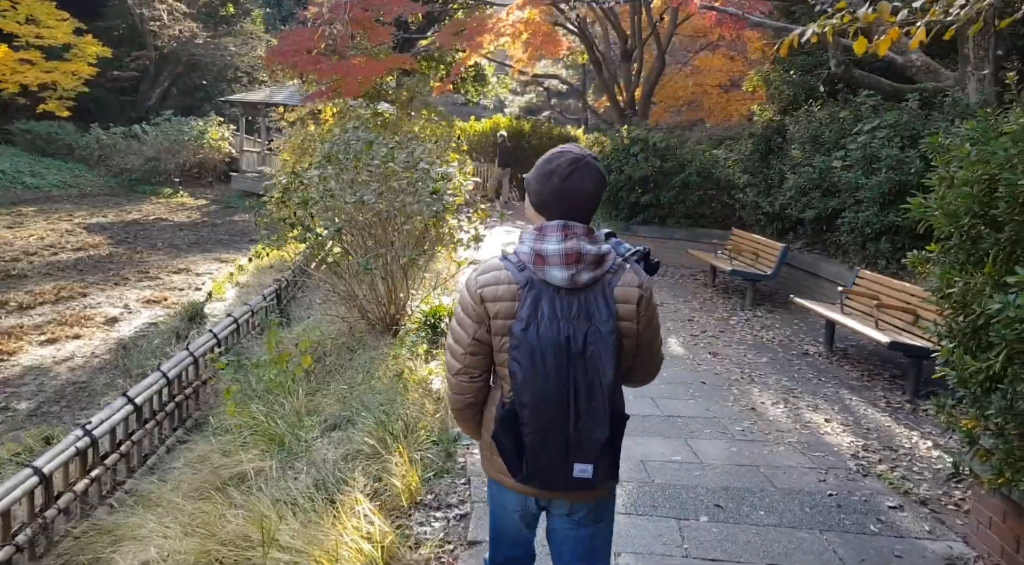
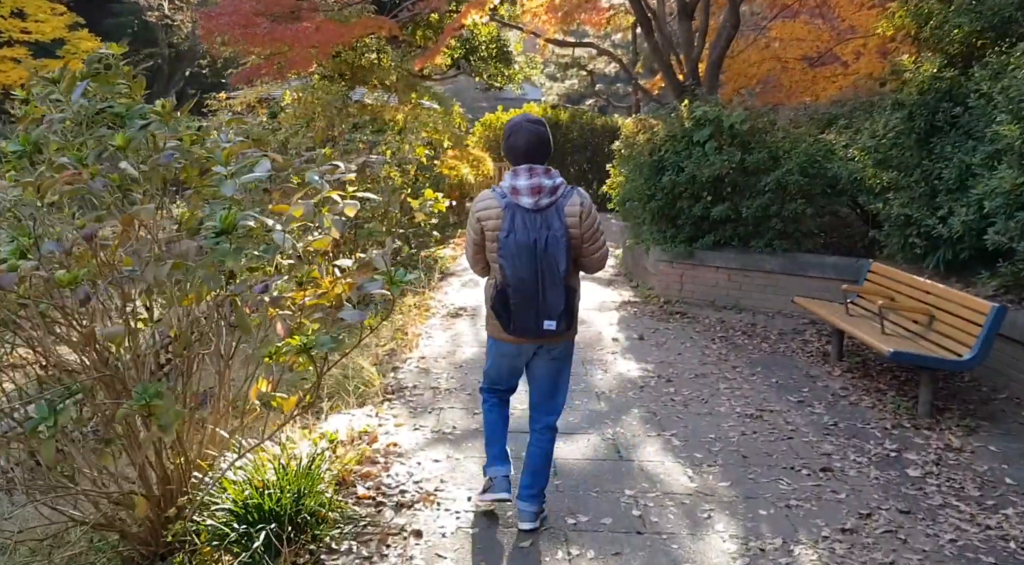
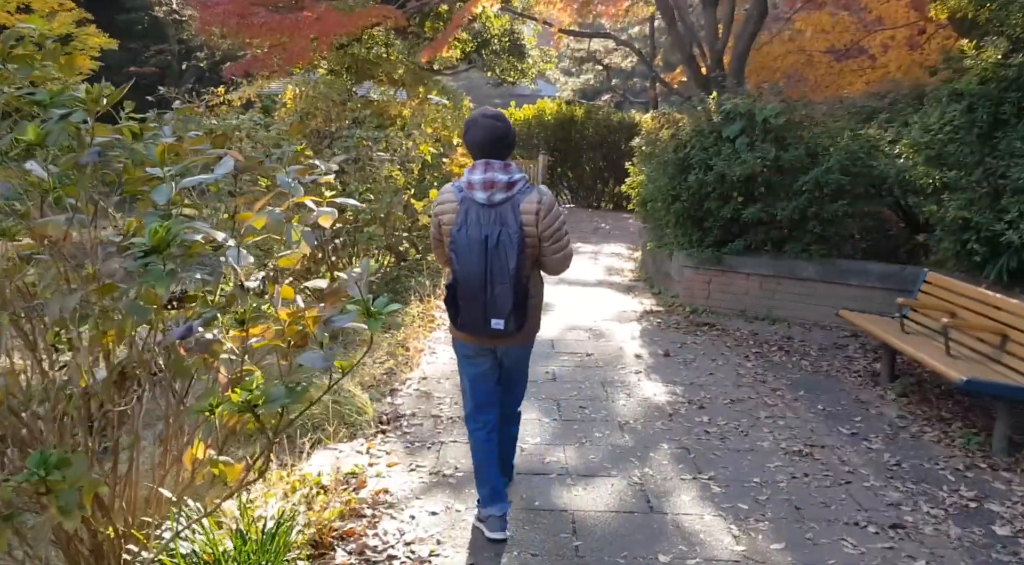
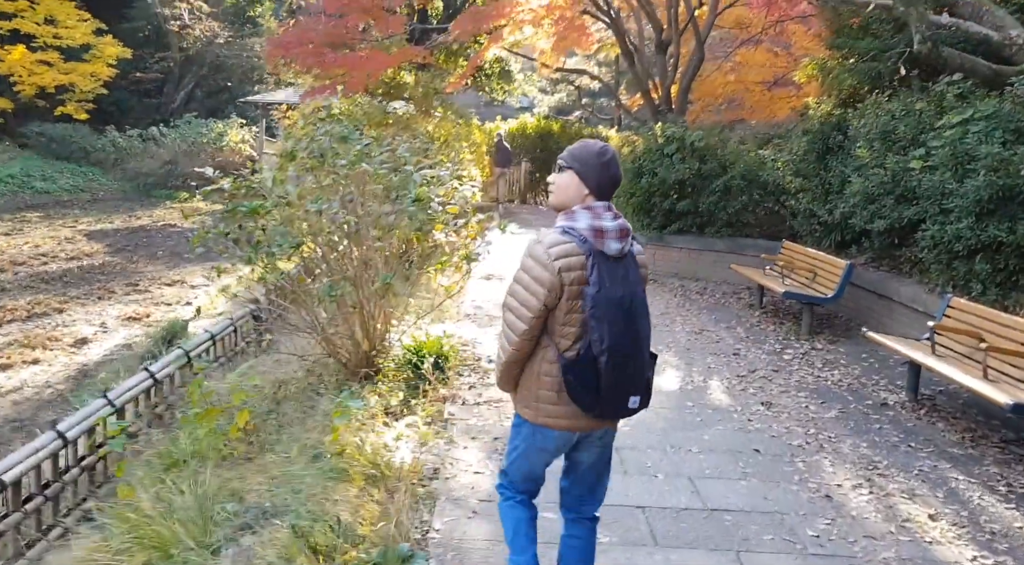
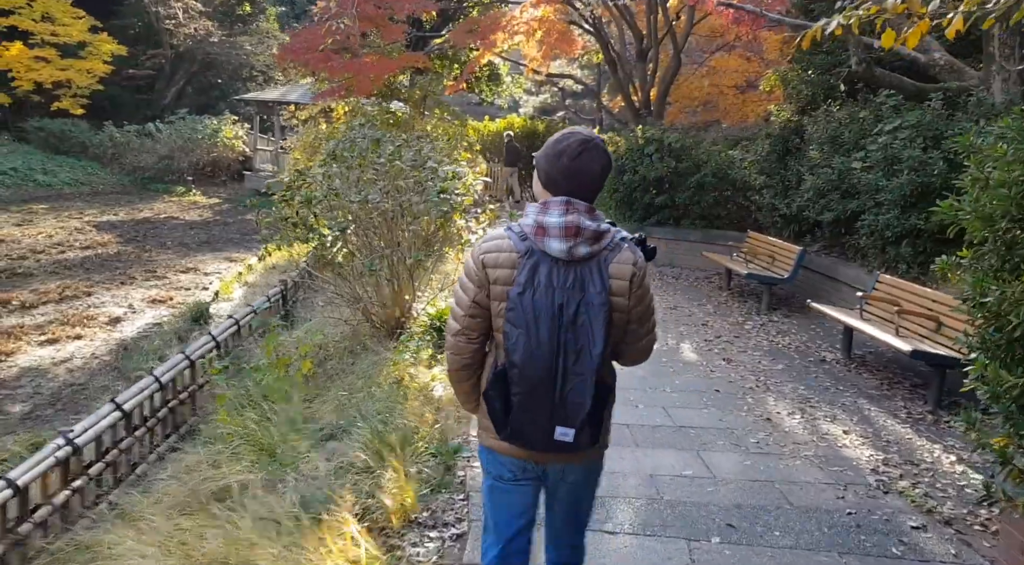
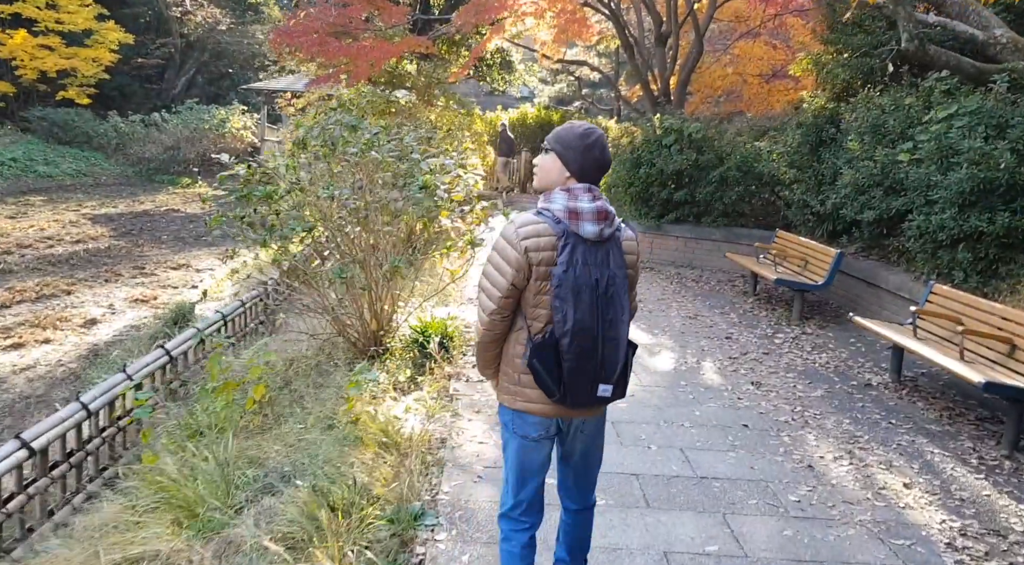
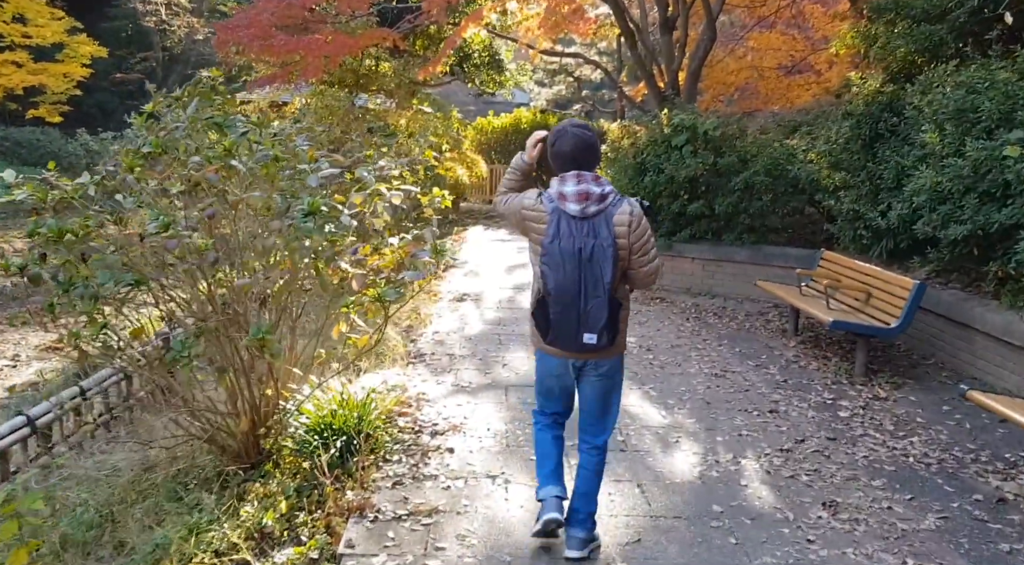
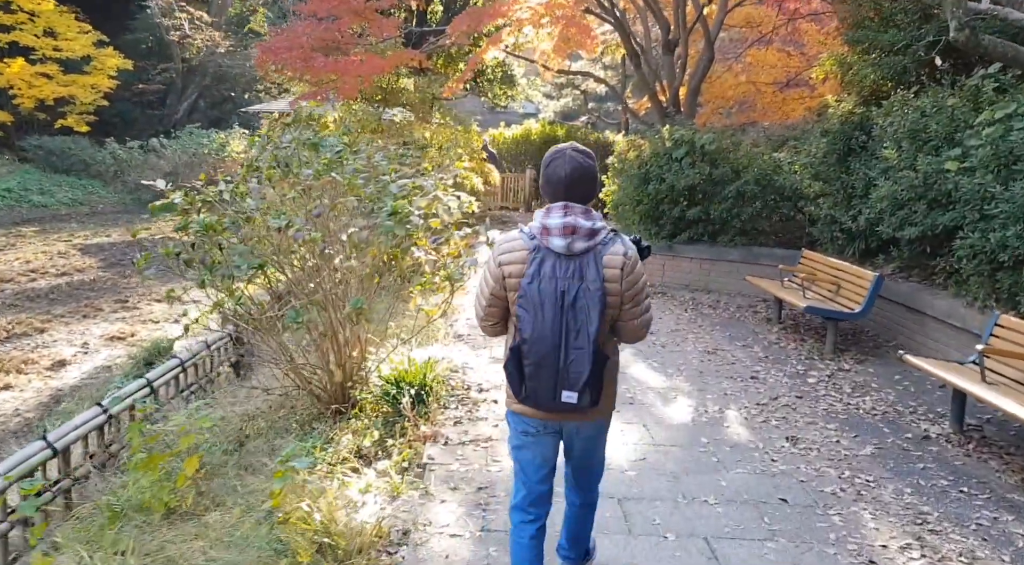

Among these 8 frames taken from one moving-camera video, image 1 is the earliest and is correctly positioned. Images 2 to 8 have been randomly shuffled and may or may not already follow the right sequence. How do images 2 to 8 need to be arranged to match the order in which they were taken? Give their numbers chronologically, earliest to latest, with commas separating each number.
5, 6, 4, 8, 7, 2, 3
